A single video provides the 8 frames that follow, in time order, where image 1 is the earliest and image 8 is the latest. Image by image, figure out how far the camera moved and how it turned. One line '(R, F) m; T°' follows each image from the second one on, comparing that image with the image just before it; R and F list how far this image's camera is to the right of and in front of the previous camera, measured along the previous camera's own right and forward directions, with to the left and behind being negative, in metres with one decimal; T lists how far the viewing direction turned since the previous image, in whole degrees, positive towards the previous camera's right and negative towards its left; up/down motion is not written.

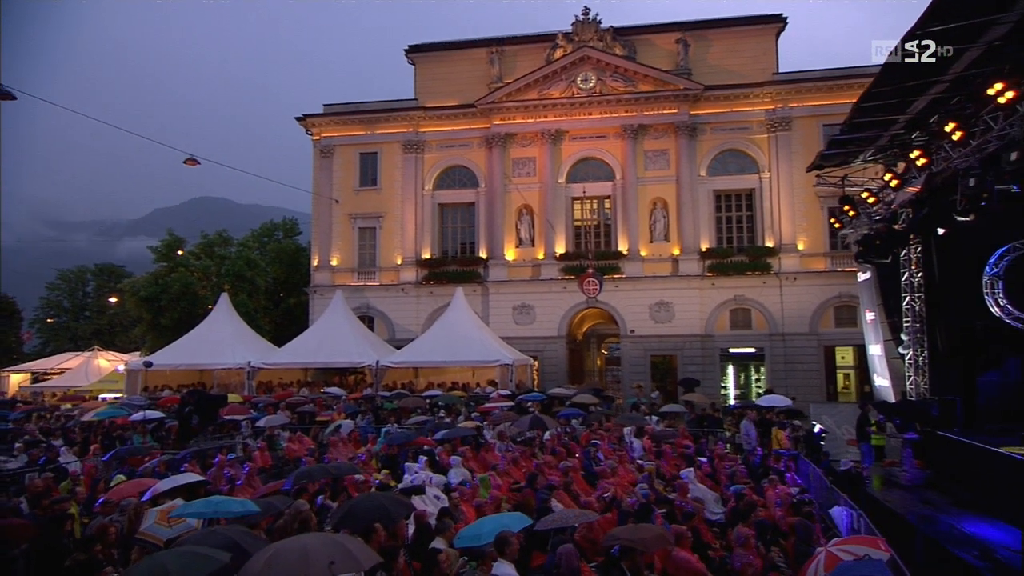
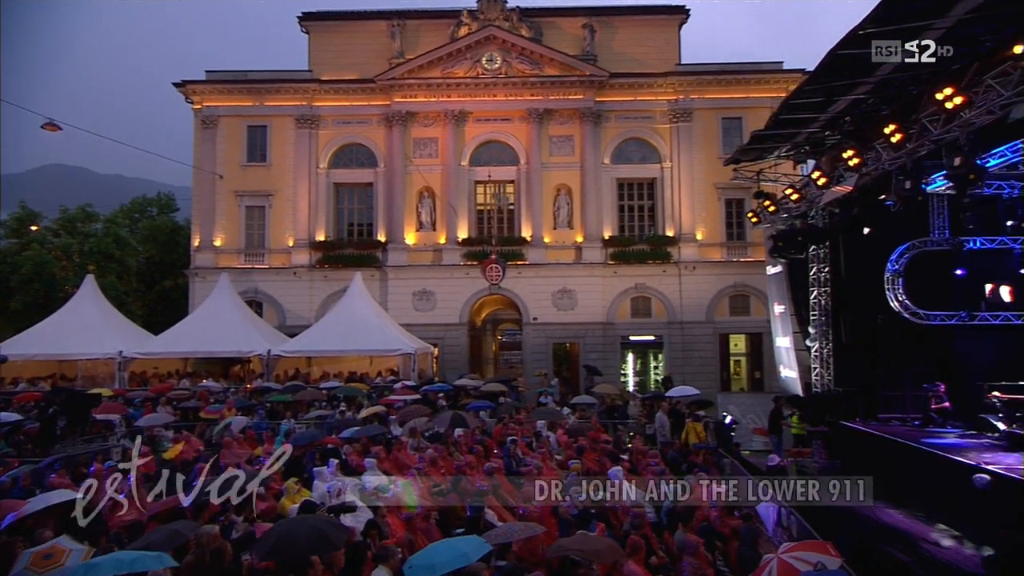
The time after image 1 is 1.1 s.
(-0.7, +0.9) m; +9°
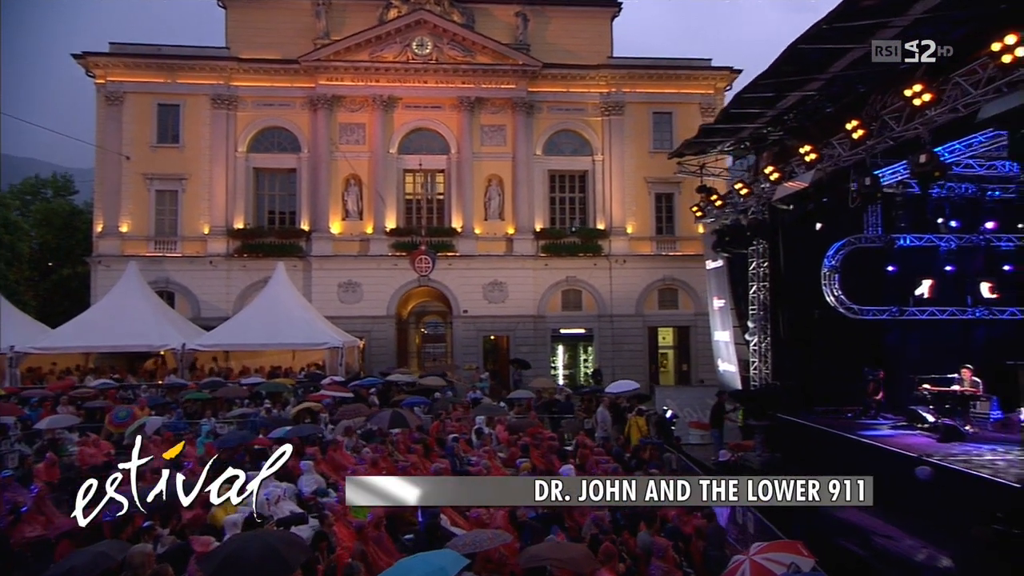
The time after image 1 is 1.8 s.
(-0.6, +0.6) m; +7°
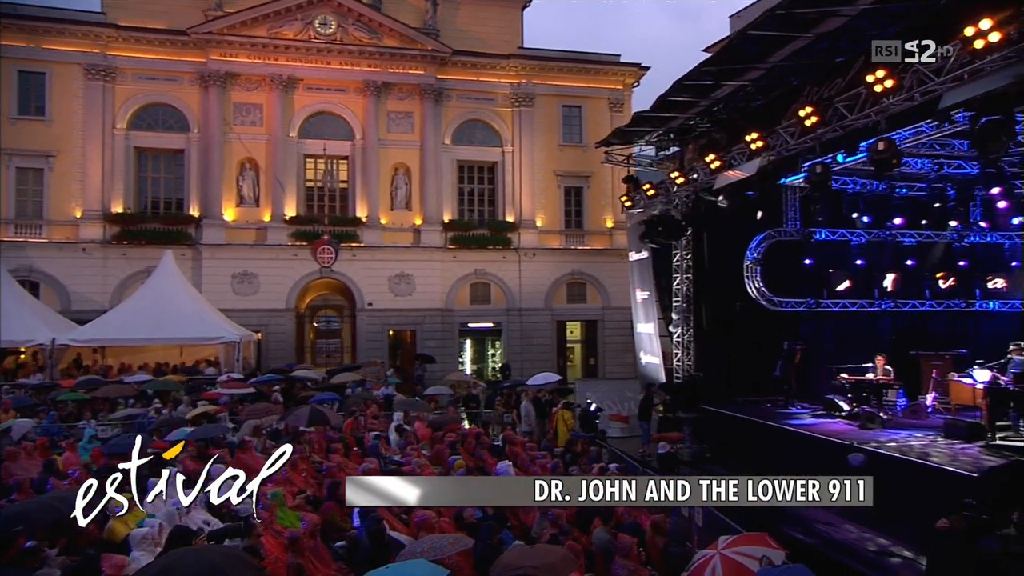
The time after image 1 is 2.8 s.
(-0.9, +0.8) m; +9°
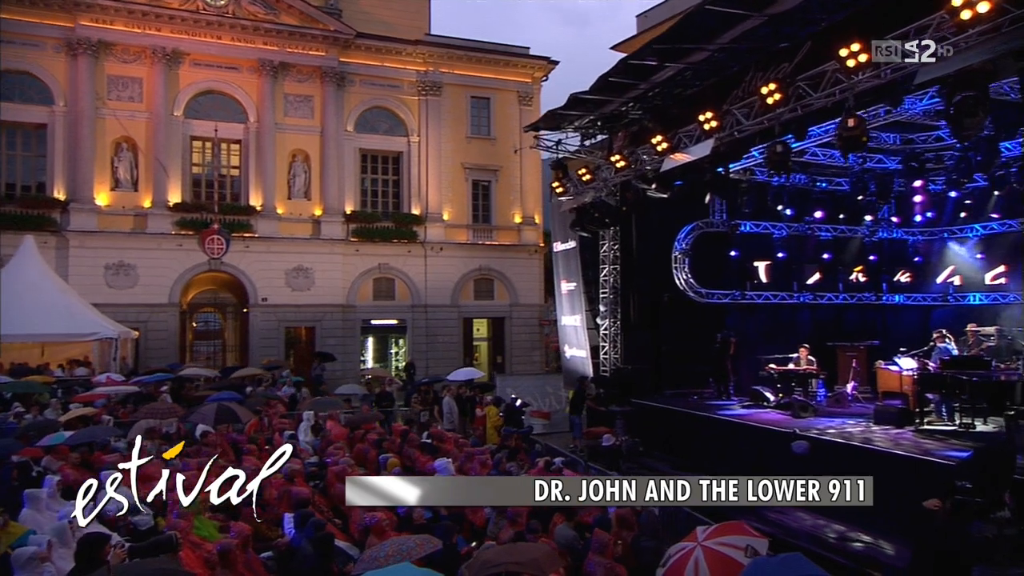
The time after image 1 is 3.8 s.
(-0.9, +1.0) m; +9°
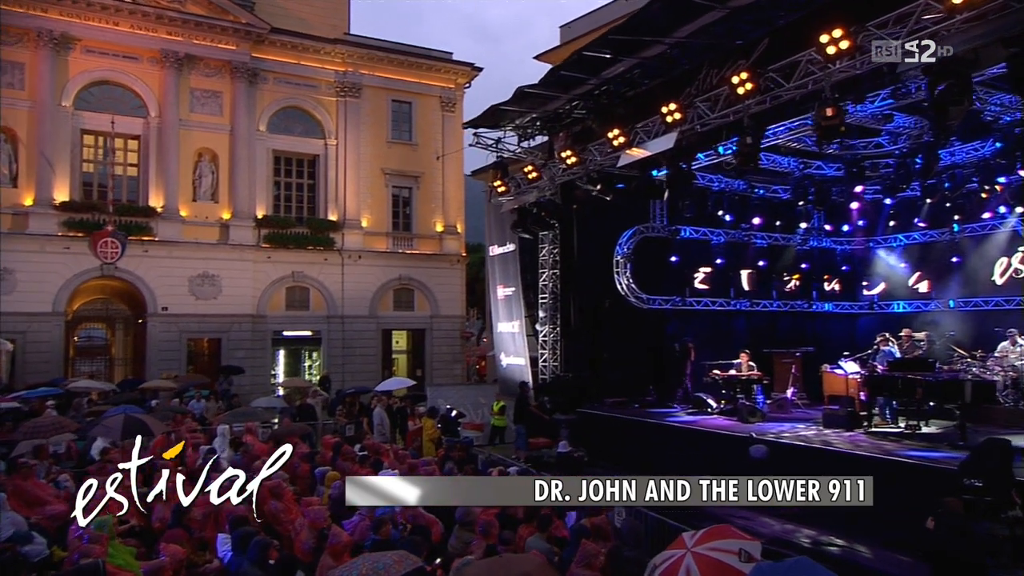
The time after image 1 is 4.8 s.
(-0.8, +0.9) m; +8°
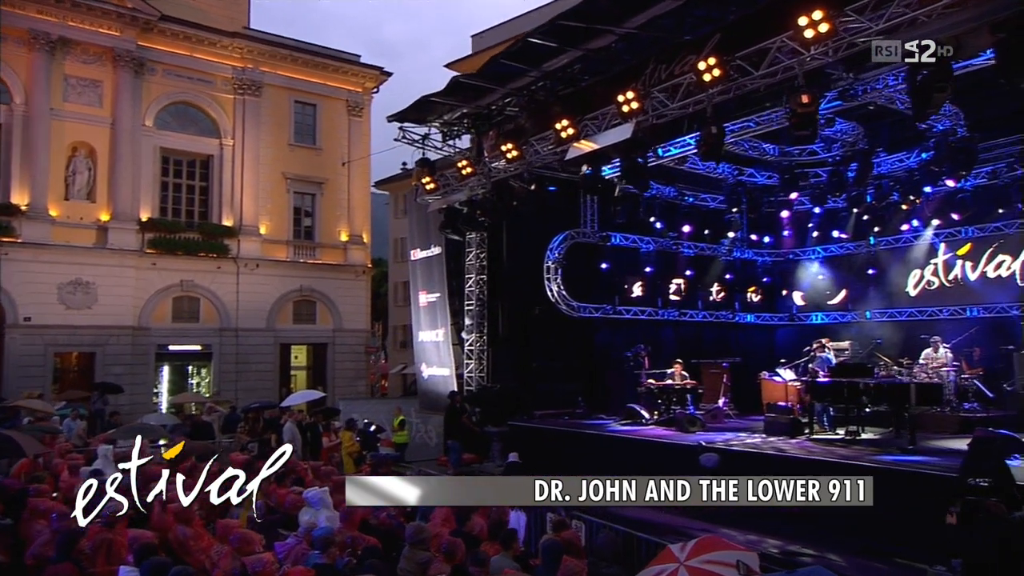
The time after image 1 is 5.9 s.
(-0.8, +1.0) m; +9°
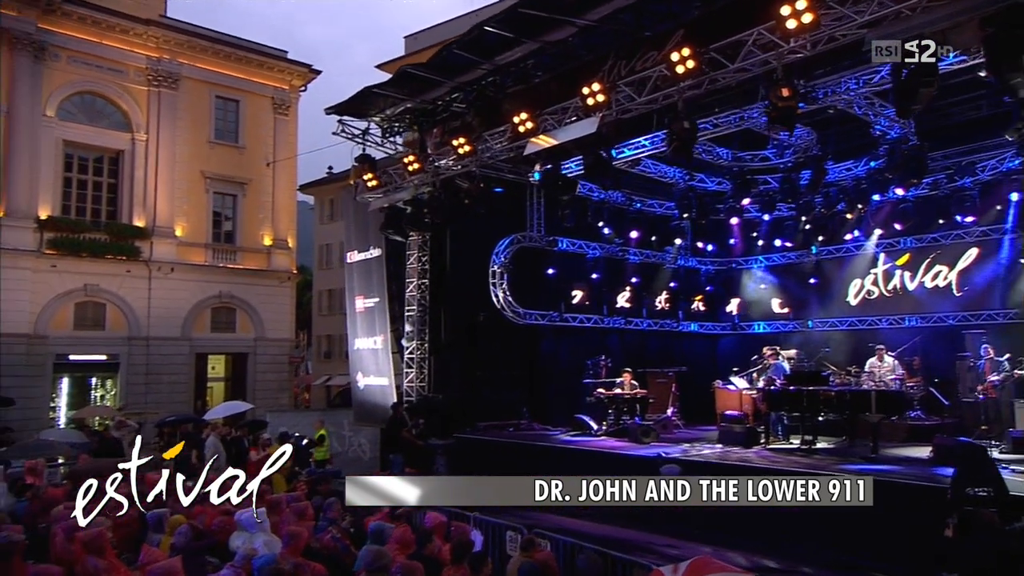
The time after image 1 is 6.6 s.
(-0.5, +0.8) m; +6°
